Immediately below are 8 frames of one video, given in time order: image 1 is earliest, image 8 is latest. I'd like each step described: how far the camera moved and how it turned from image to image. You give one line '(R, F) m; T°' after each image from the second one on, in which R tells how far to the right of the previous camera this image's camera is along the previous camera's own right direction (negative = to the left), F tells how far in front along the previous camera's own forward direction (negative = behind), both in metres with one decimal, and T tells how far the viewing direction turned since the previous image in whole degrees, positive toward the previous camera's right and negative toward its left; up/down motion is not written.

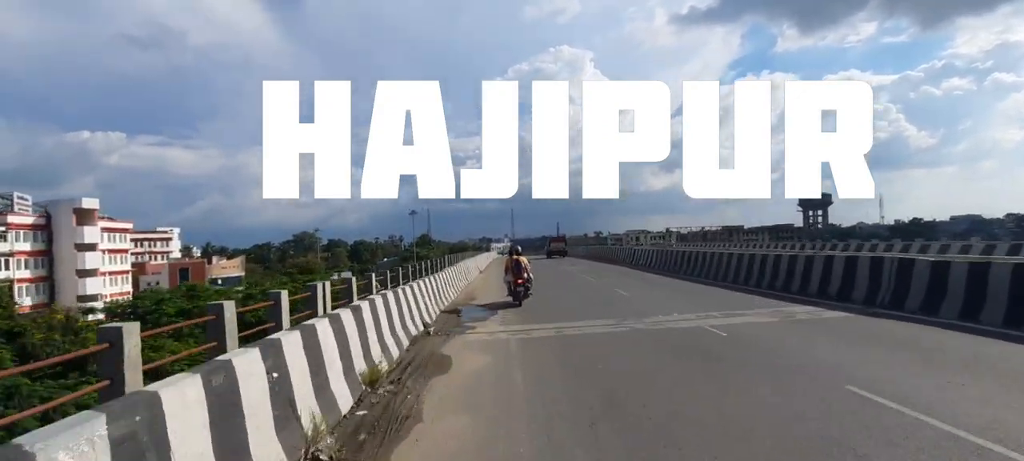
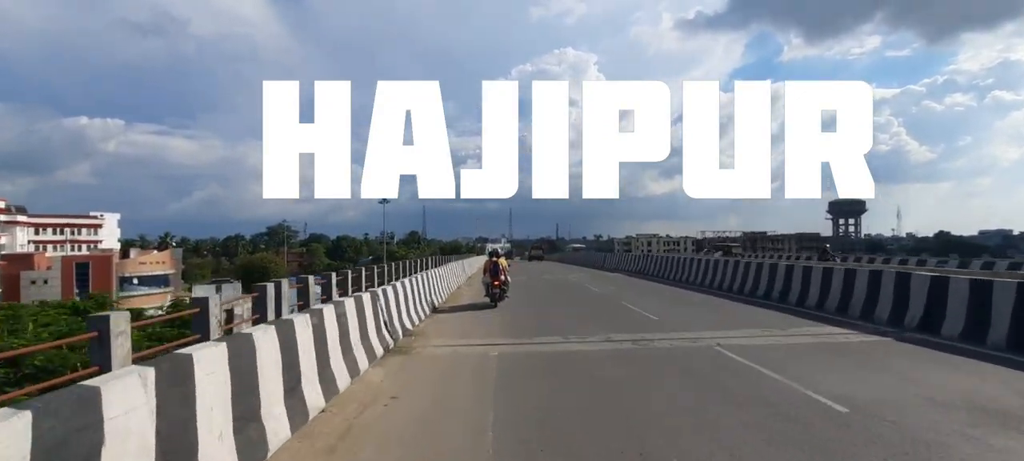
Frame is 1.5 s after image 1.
(+0.5, +3.3) m; 0°
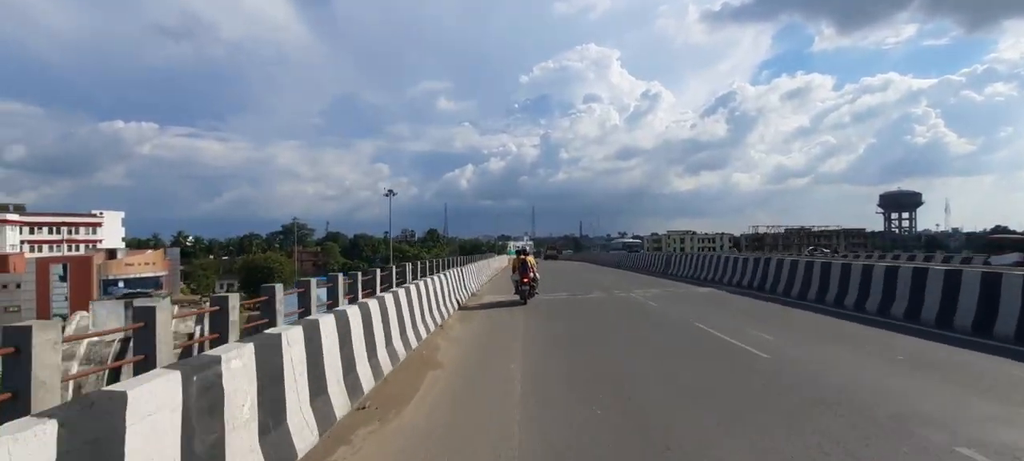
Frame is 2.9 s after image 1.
(0.0, +1.6) m; -2°
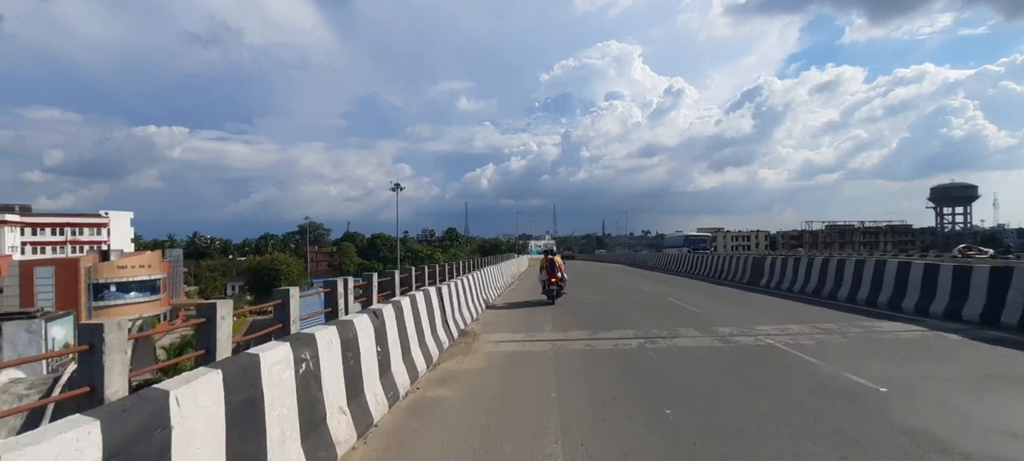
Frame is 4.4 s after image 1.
(0.0, +1.2) m; -2°
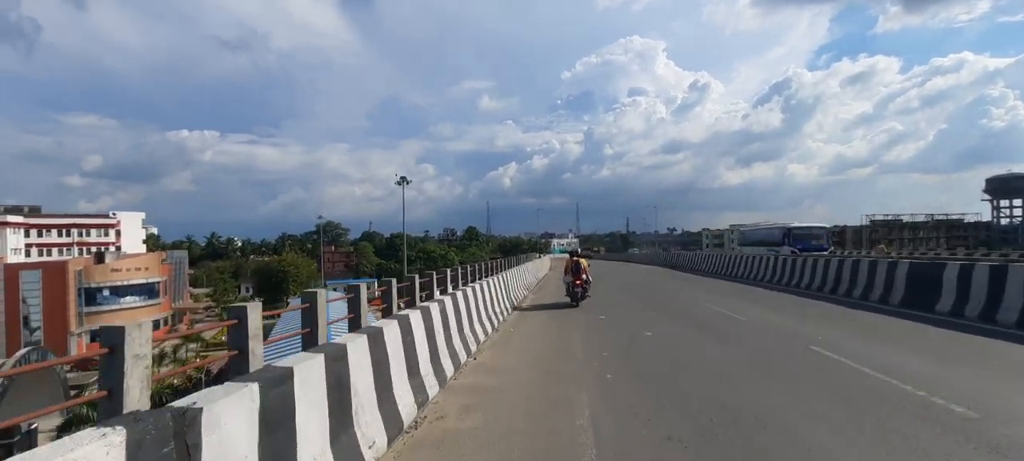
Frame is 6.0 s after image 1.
(0.0, +1.2) m; -2°
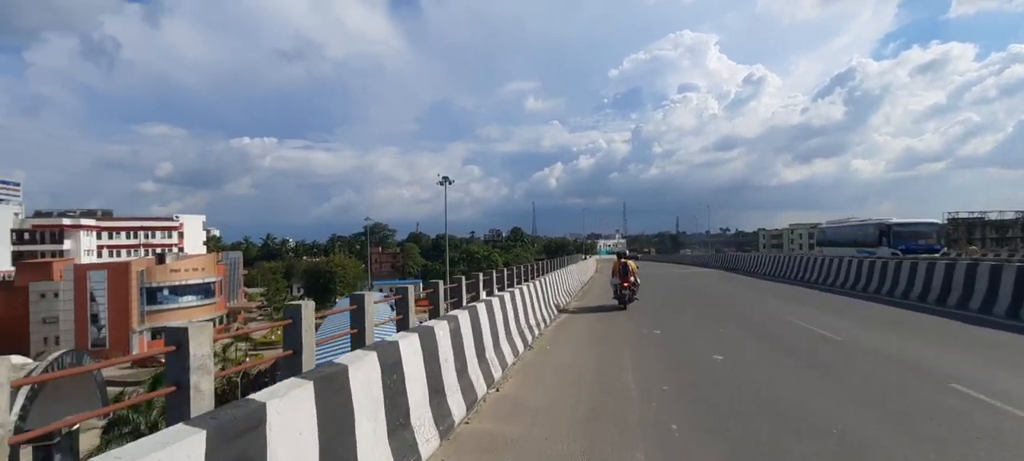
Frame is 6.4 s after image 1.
(0.0, +0.5) m; -4°
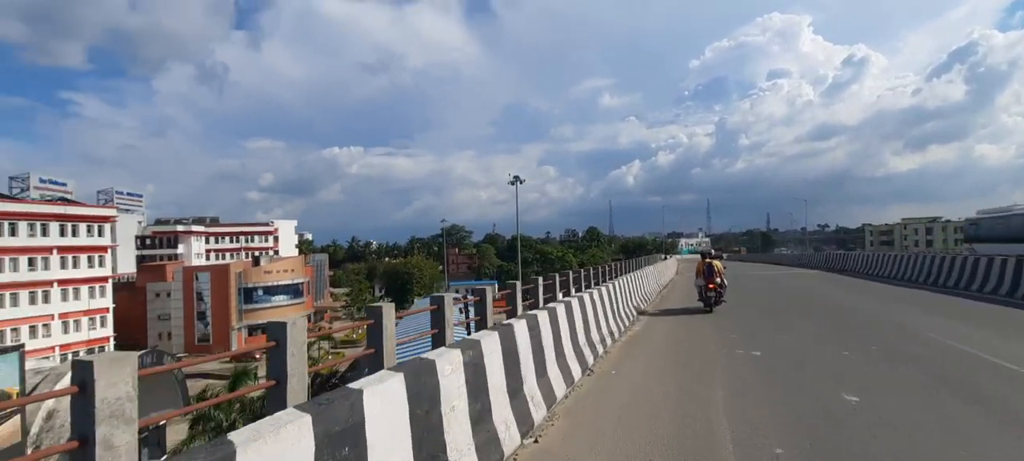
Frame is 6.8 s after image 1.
(0.0, +1.3) m; -6°
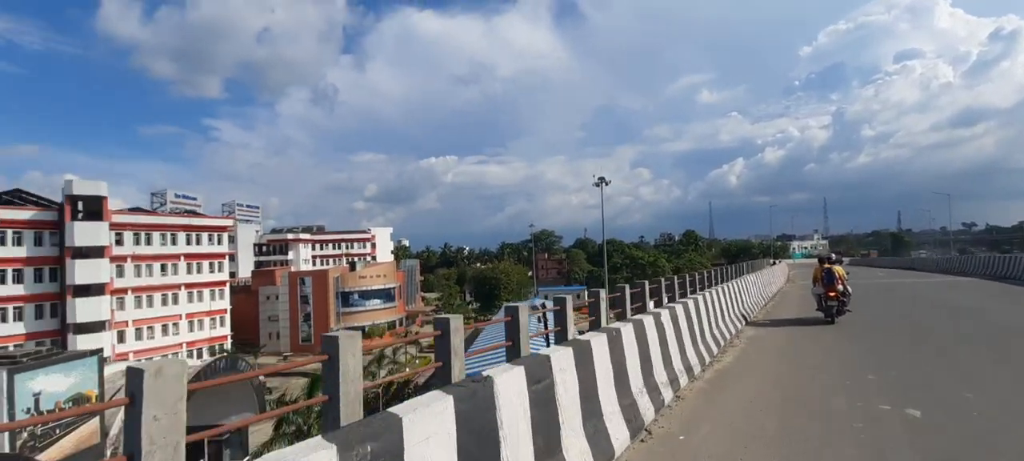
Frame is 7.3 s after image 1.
(-0.1, +1.6) m; -7°
